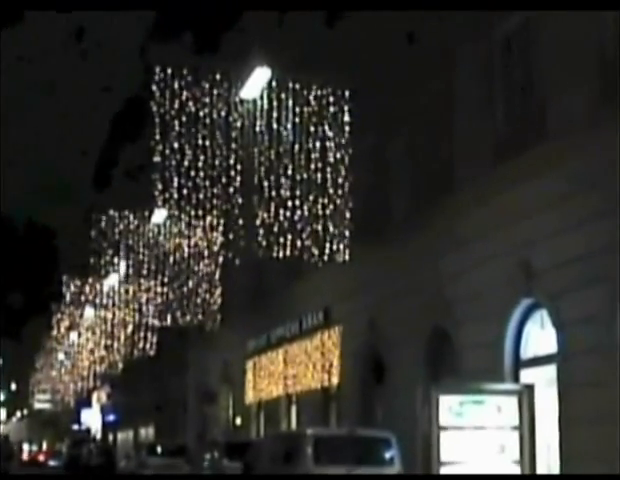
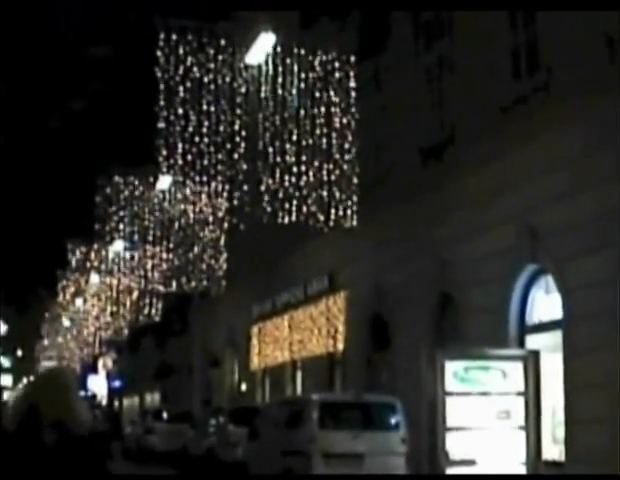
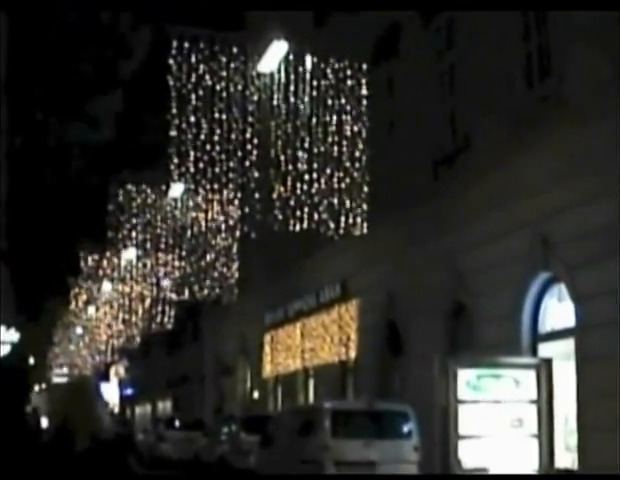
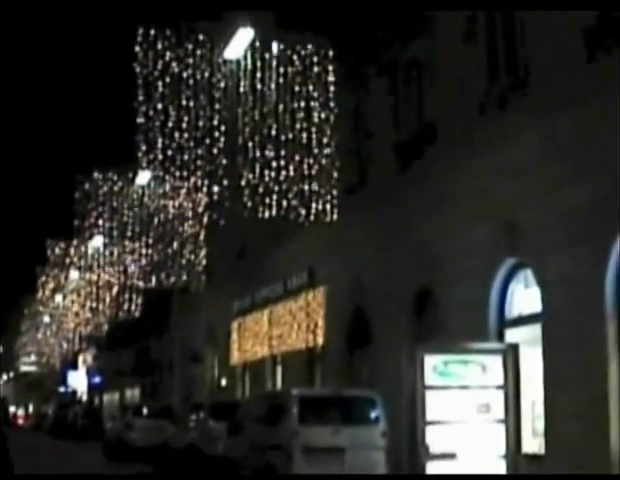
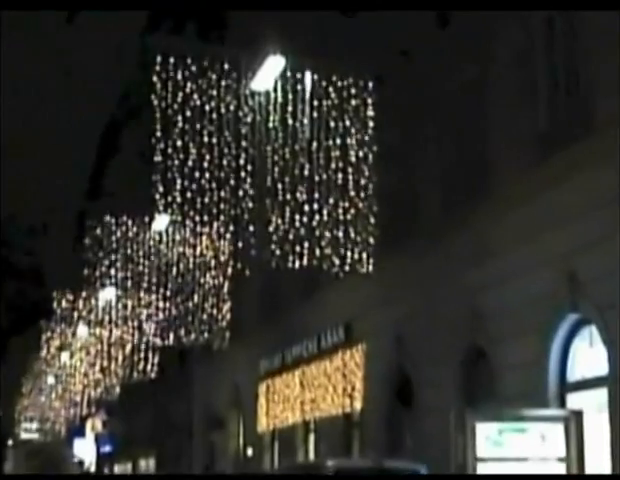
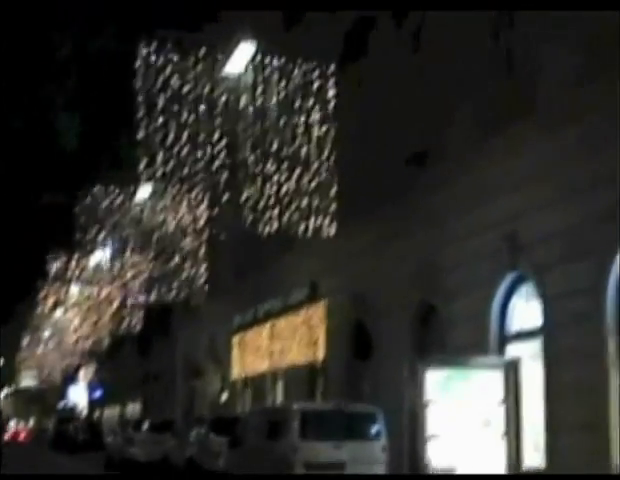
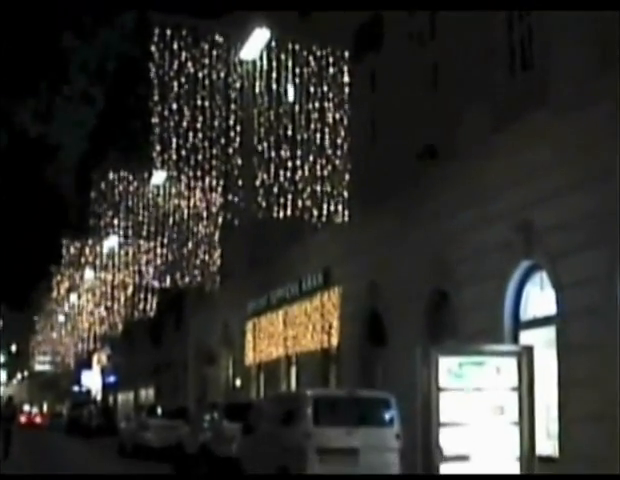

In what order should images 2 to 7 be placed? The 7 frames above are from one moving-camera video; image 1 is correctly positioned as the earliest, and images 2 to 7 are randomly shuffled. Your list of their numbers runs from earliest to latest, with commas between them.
7, 6, 4, 2, 3, 5
